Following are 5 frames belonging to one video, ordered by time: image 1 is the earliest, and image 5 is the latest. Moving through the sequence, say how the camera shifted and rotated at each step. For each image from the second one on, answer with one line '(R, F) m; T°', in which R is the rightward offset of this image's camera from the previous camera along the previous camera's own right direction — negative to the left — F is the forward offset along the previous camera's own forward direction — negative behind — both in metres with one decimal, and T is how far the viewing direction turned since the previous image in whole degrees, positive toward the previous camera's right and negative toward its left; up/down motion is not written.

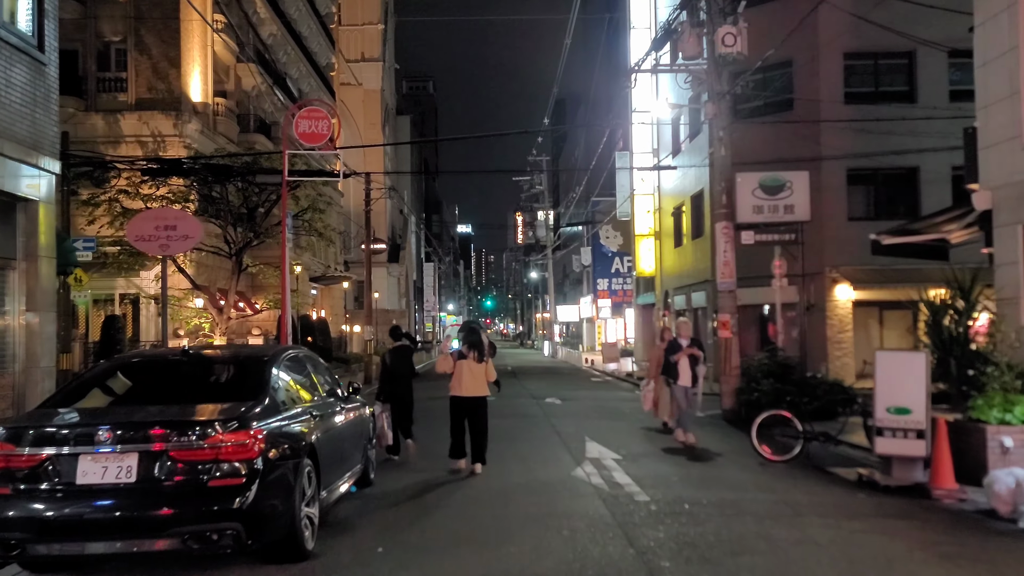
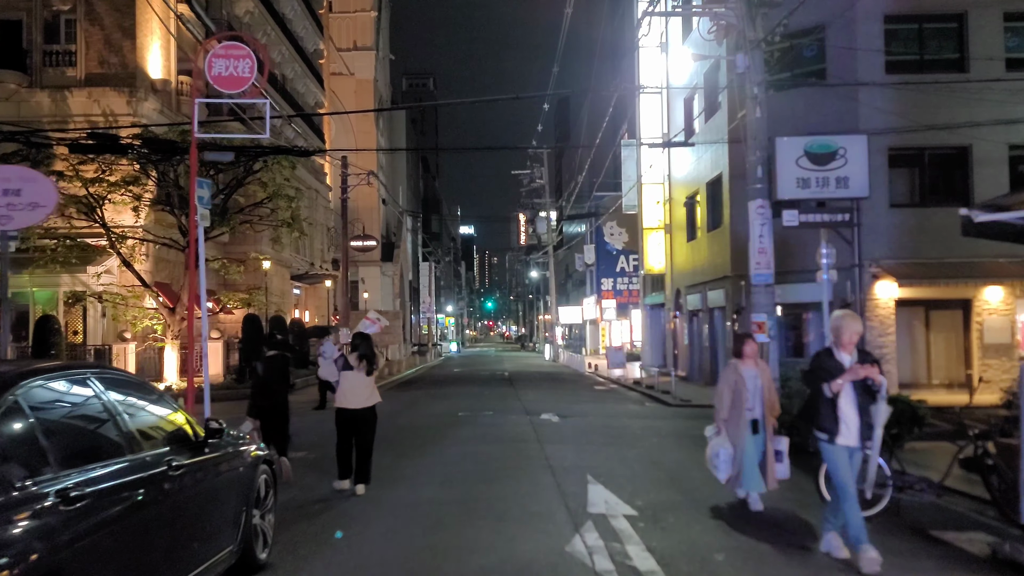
(+0.3, +3.1) m; 0°
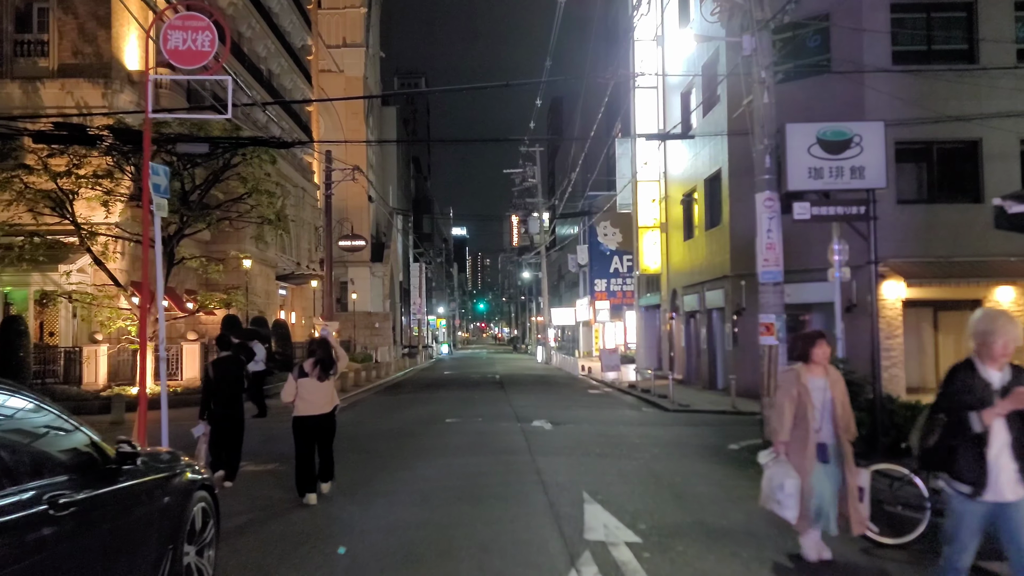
(0.0, +0.9) m; 0°
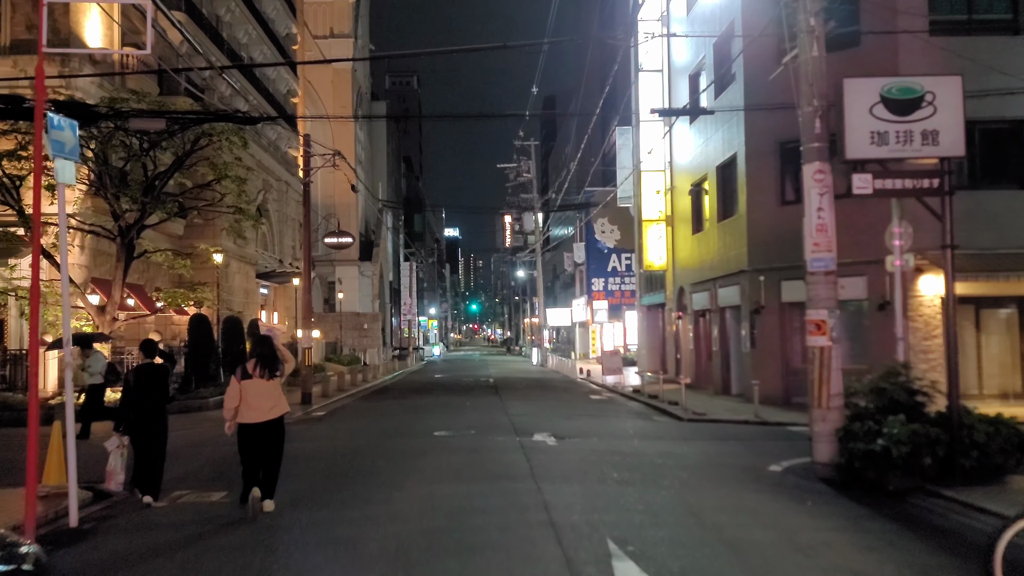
(-0.1, +2.0) m; 0°
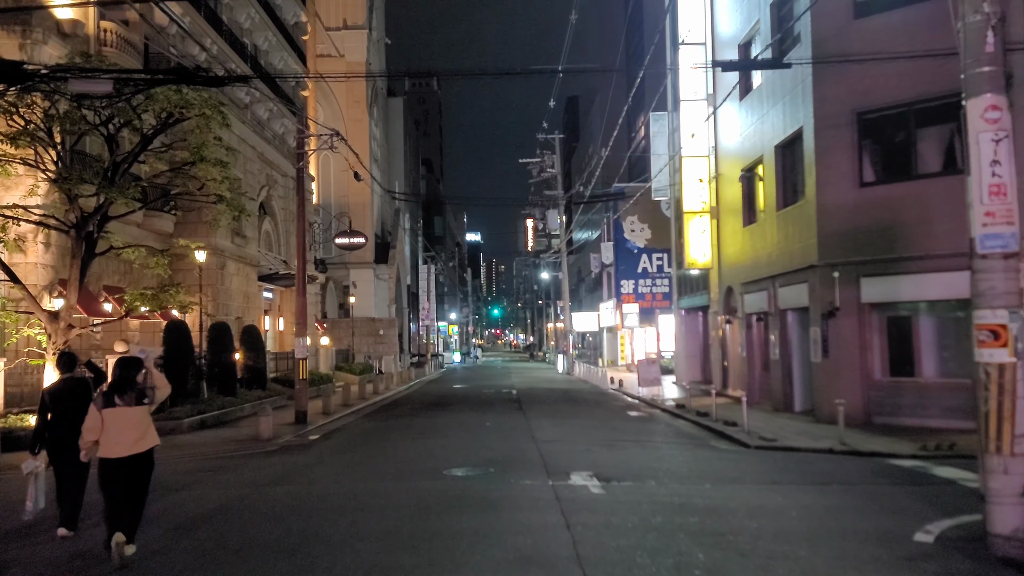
(-0.1, +3.1) m; -1°
